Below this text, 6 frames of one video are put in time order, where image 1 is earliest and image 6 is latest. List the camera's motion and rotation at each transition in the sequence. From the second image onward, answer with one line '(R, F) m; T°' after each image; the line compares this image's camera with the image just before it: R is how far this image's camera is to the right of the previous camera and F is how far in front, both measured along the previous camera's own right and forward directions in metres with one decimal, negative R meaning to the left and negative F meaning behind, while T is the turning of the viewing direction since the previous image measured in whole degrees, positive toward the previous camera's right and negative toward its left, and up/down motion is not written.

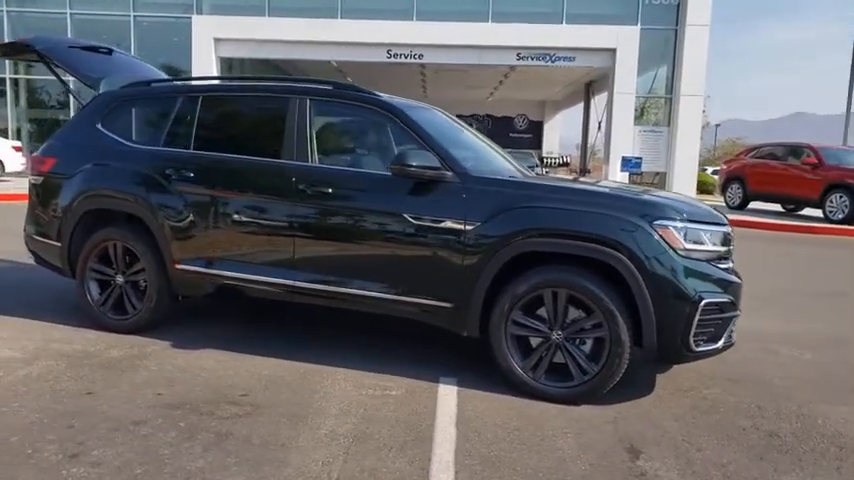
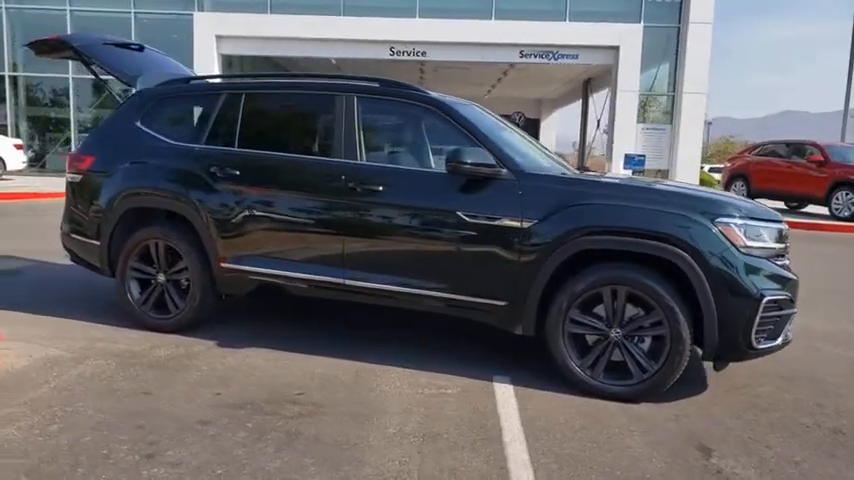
(-0.4, 0.0) m; +1°
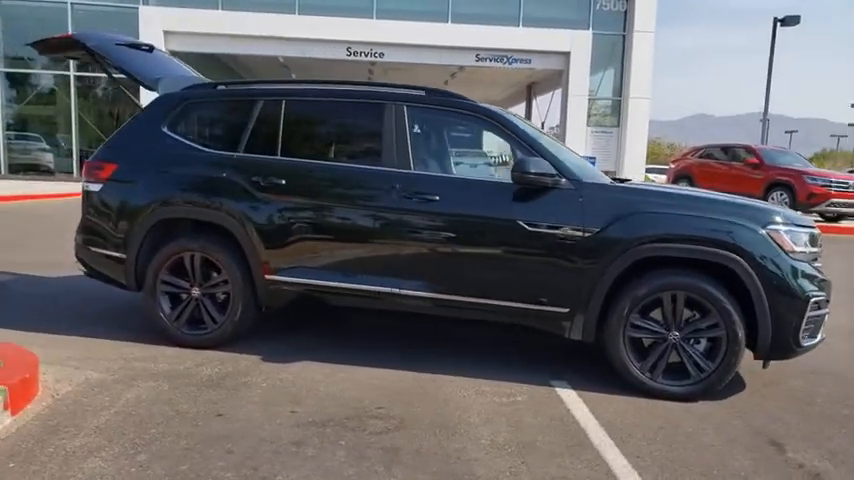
(-0.9, 0.0) m; +6°
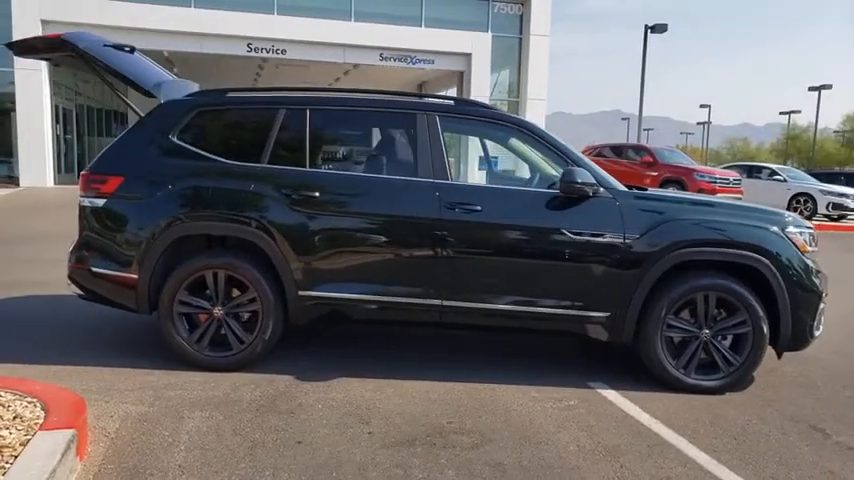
(-1.1, +0.1) m; +10°
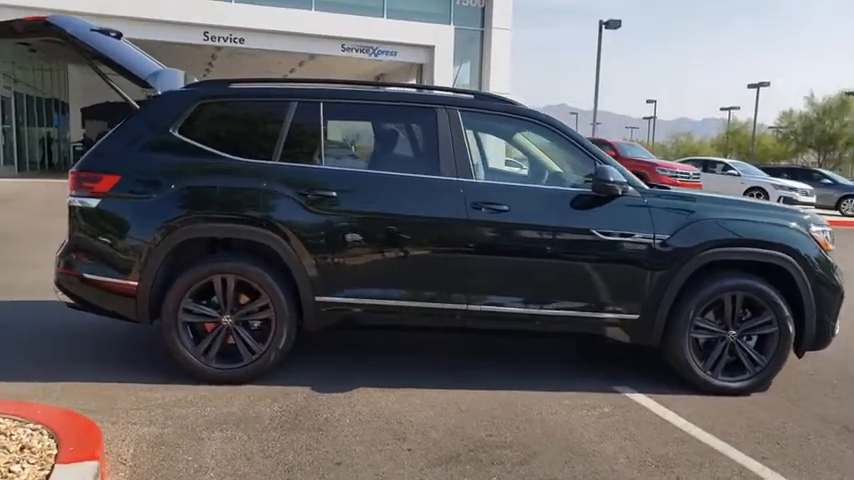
(-0.5, +0.3) m; +4°
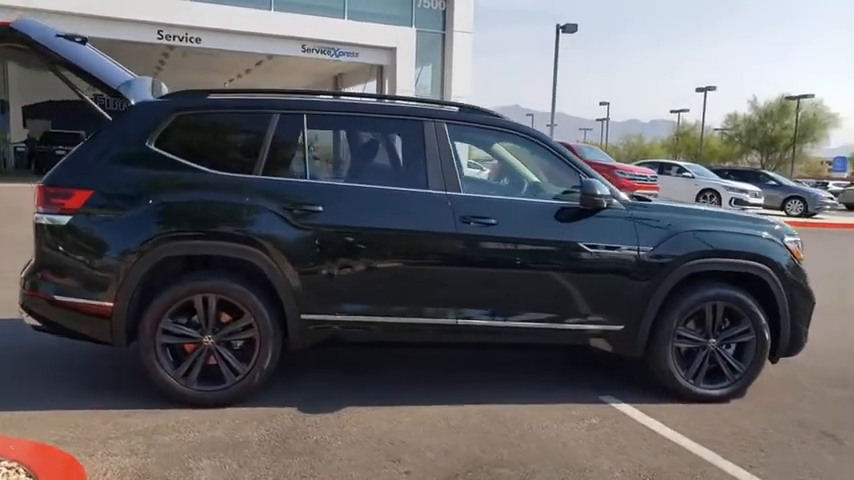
(-0.2, +0.1) m; +4°
